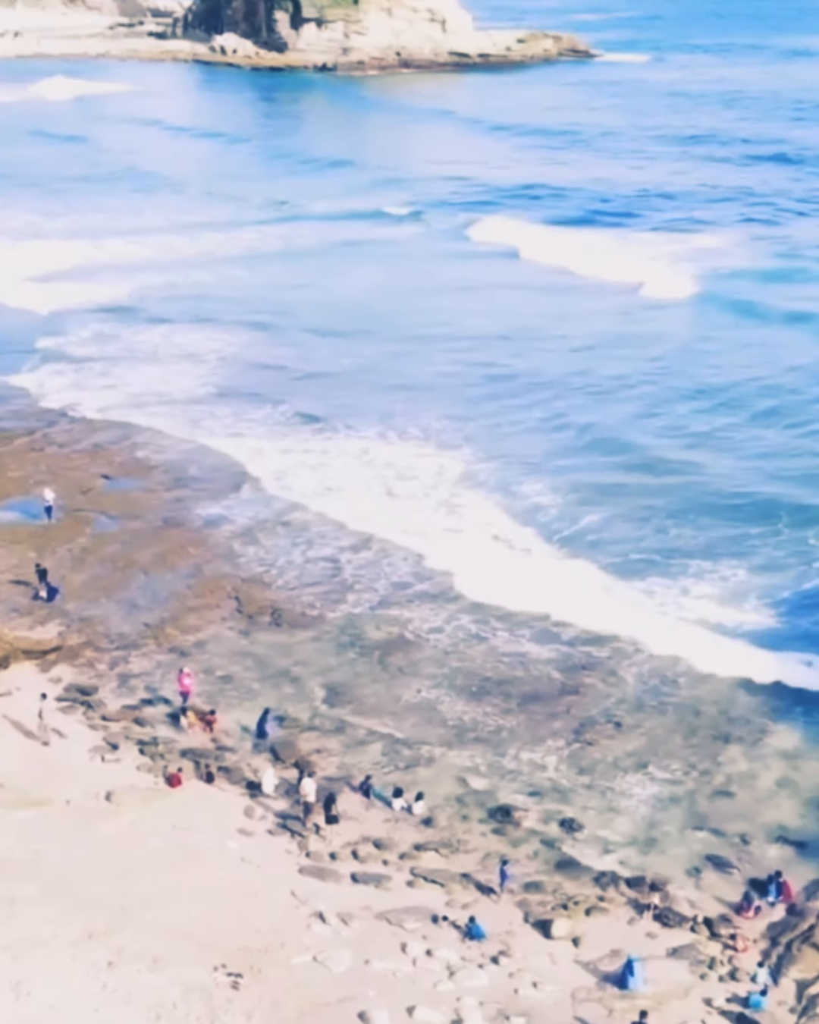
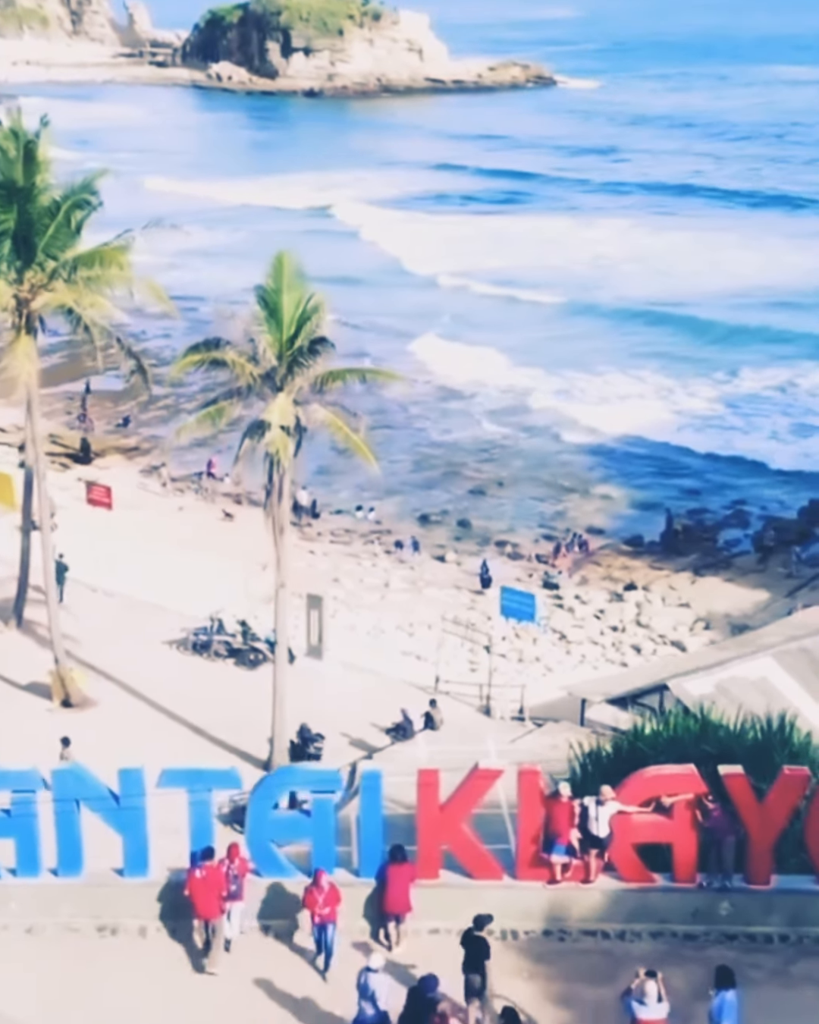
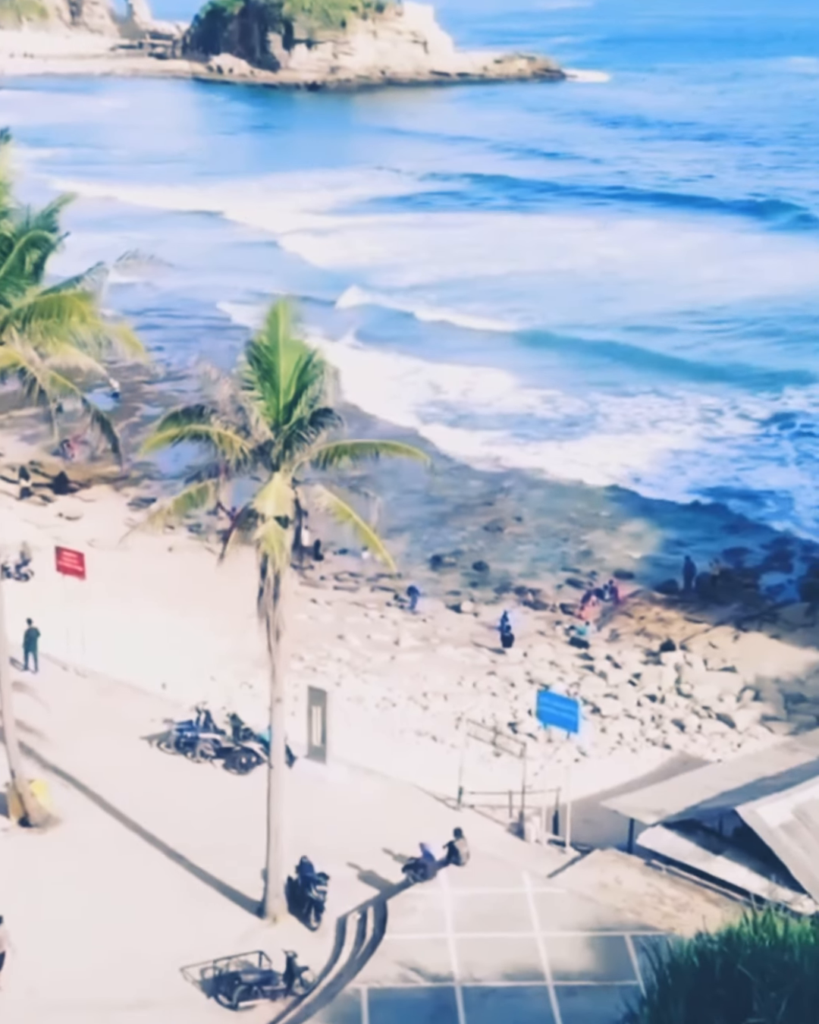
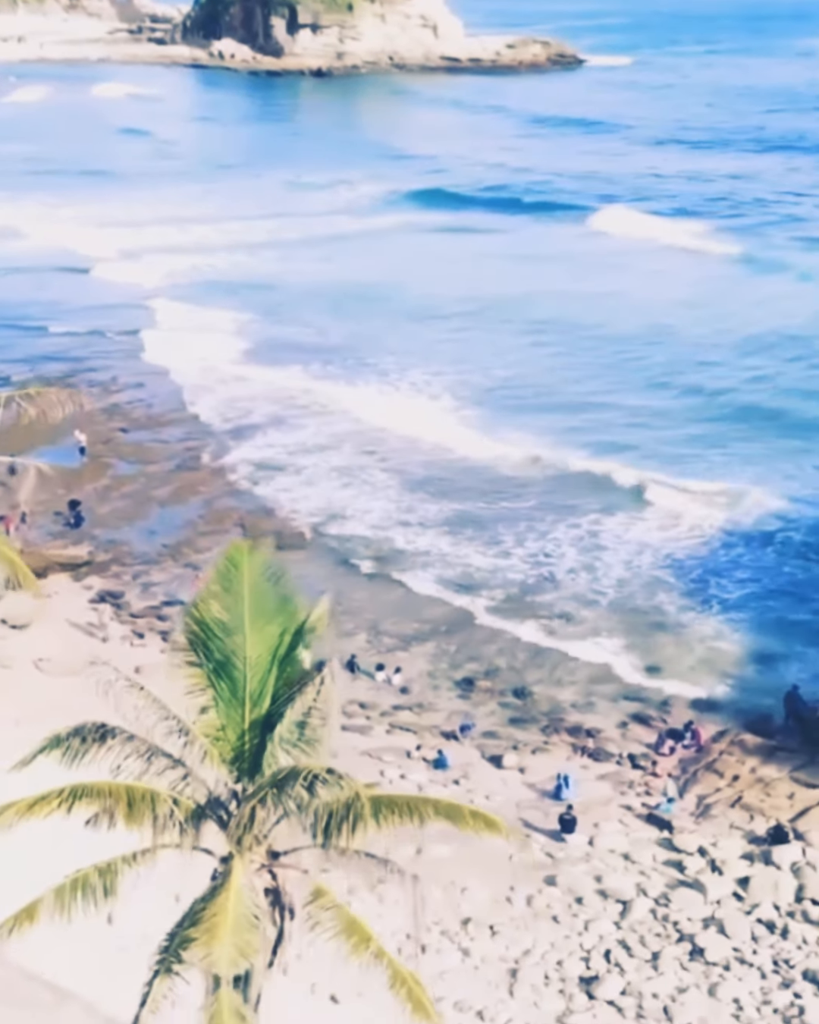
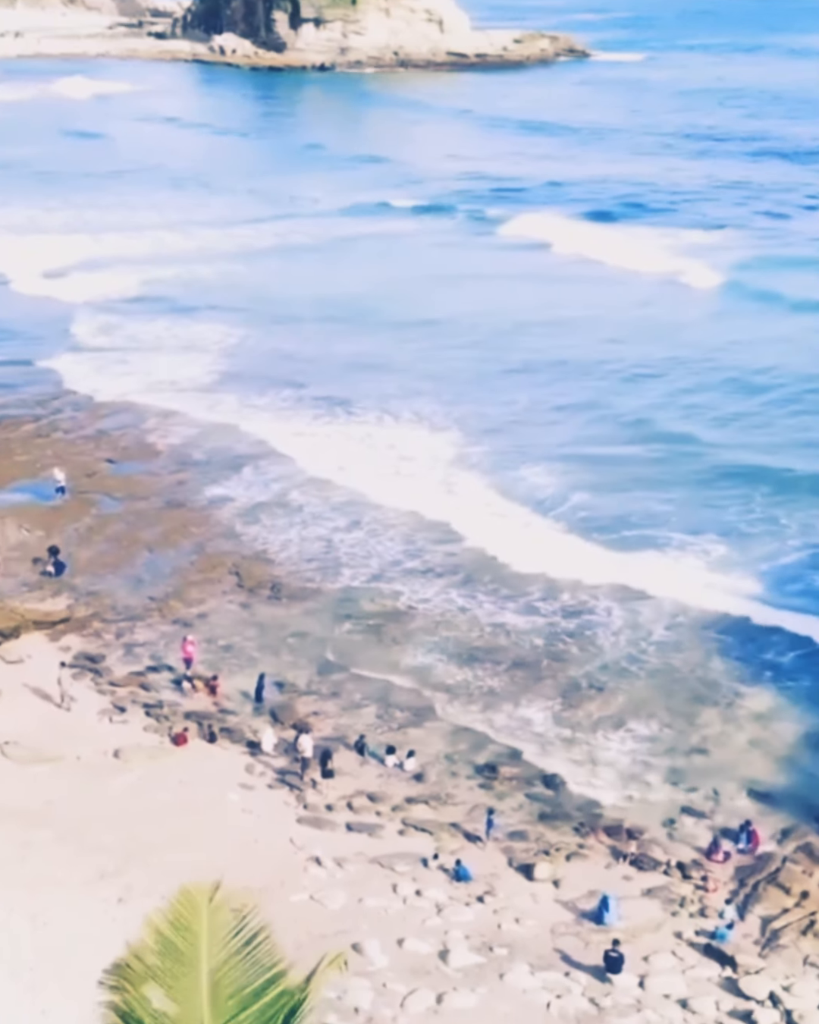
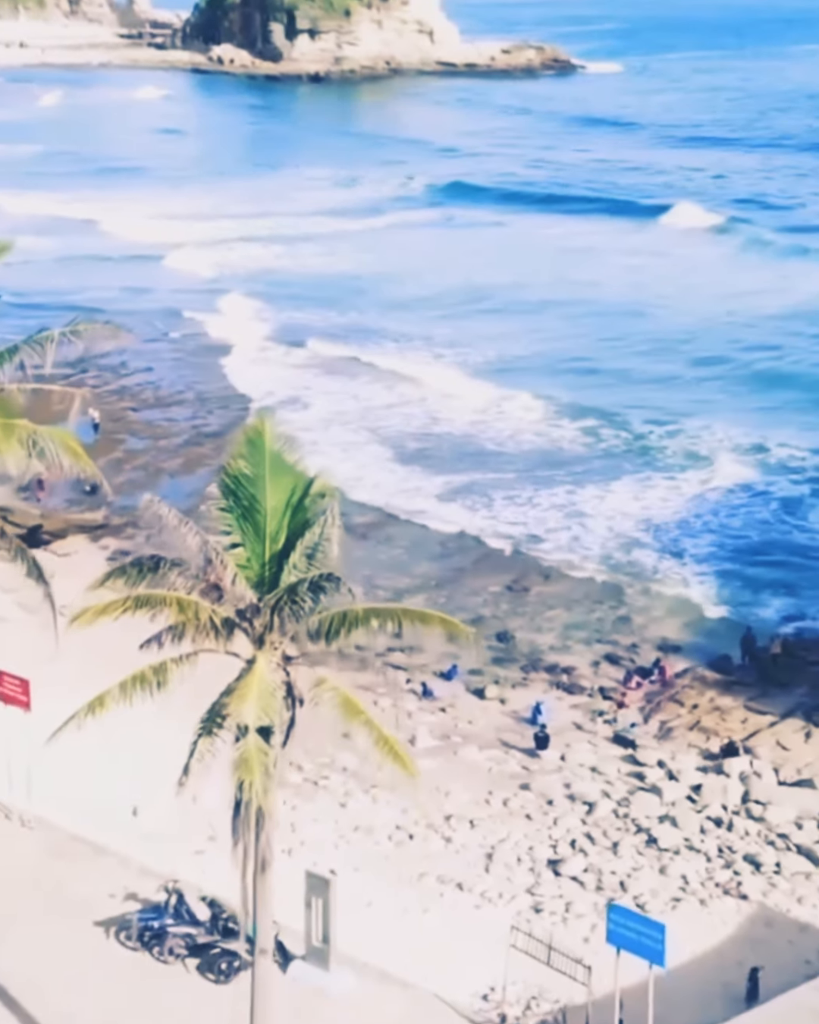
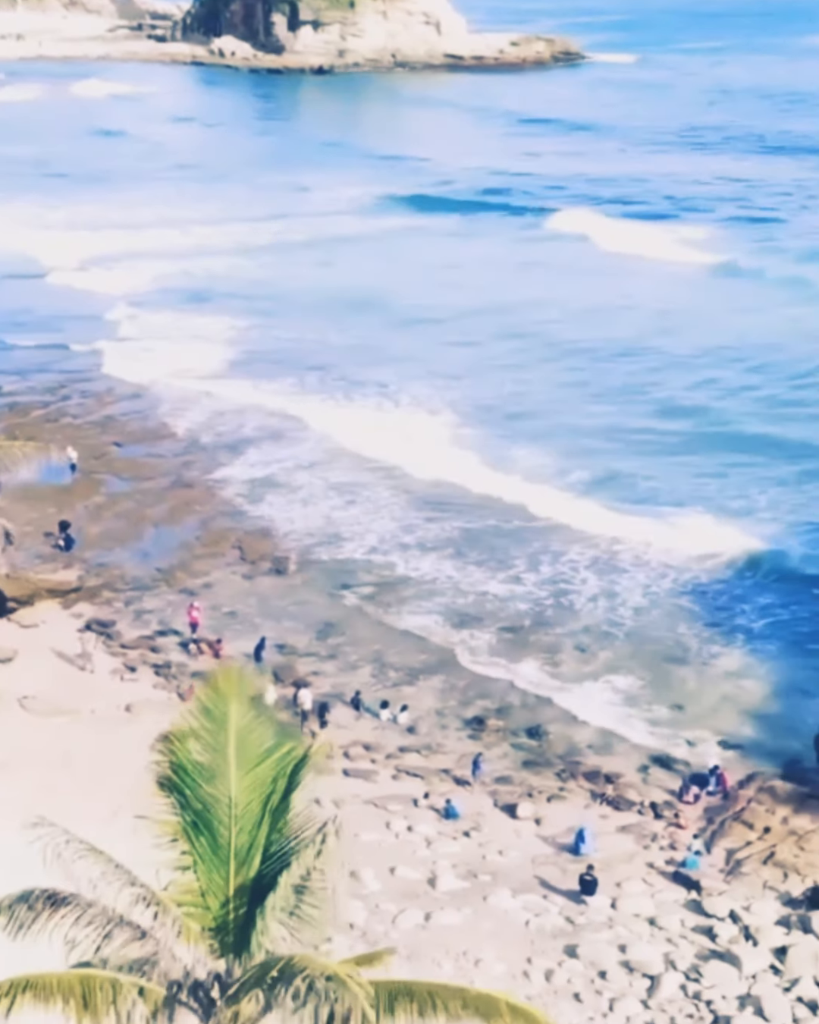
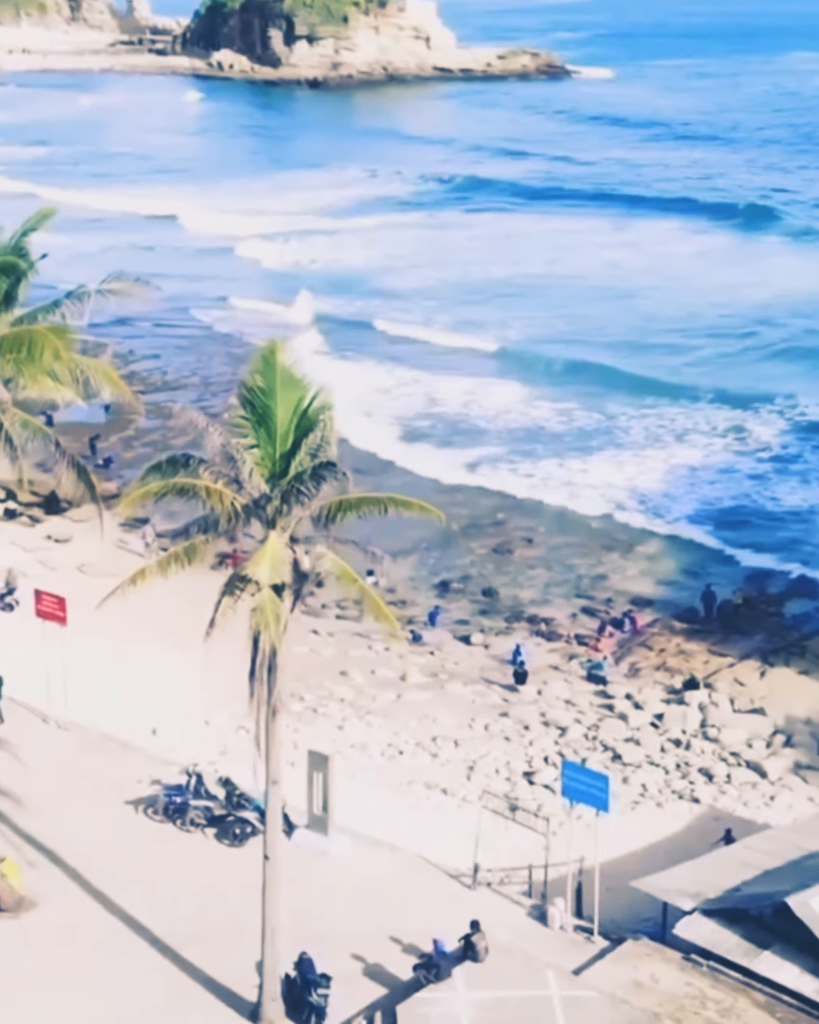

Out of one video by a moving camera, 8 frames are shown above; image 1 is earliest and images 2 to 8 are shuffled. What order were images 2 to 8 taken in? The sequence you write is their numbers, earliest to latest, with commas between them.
5, 7, 4, 6, 8, 3, 2
